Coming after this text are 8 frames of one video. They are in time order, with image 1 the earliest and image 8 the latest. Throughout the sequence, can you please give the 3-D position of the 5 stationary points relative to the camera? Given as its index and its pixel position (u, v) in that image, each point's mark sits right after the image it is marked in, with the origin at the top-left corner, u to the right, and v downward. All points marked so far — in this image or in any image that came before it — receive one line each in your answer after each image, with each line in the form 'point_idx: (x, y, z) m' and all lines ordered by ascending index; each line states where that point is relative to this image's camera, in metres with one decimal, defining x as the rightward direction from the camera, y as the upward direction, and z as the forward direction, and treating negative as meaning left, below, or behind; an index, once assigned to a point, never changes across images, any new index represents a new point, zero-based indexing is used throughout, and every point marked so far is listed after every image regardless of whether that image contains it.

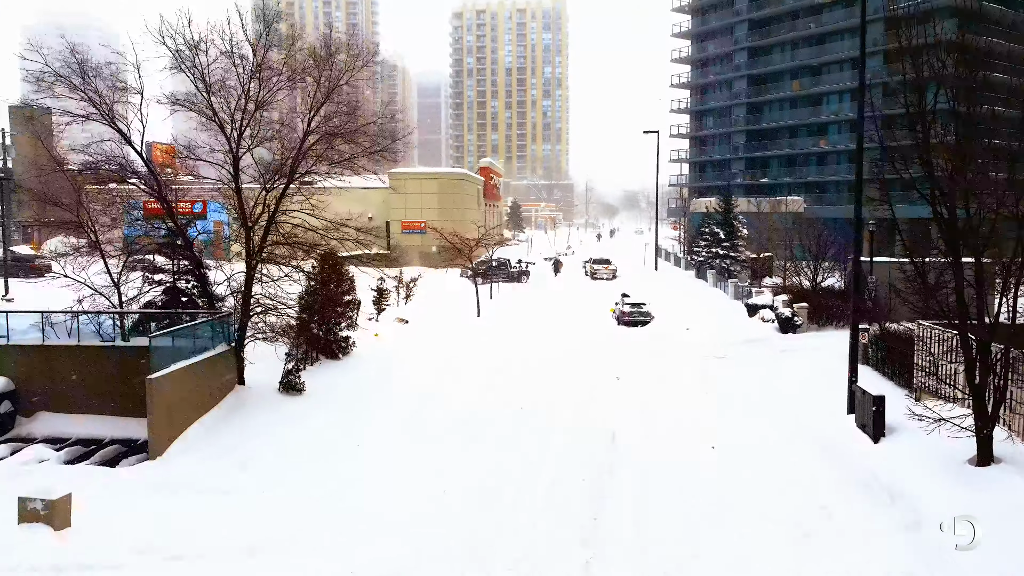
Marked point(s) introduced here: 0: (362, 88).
0: (-3.2, +4.1, +18.0) m
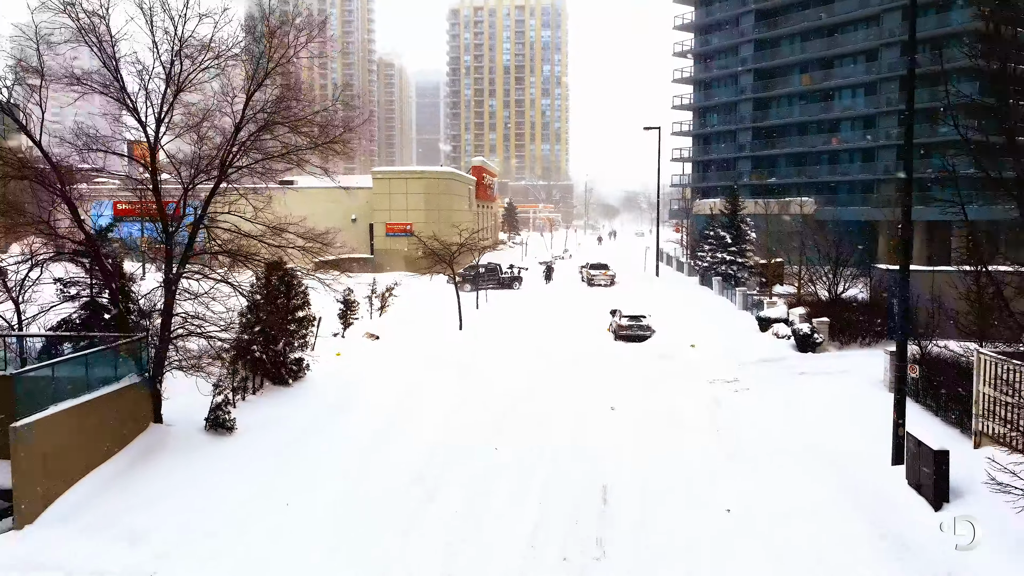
0: (-3.6, +3.9, +15.4) m
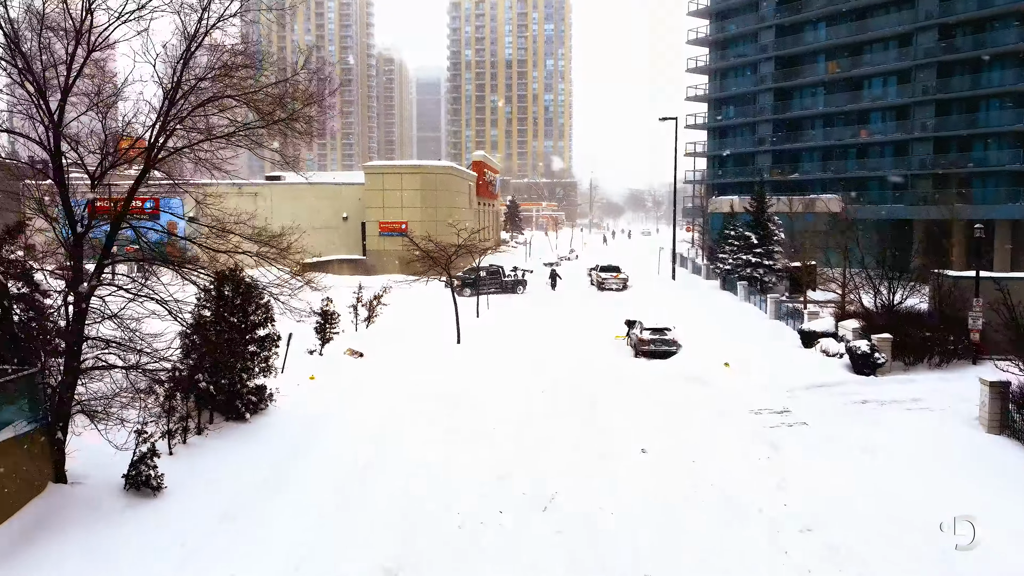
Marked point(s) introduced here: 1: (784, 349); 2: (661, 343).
0: (-3.5, +3.7, +12.5) m
1: (+6.1, -1.4, +19.6) m
2: (+3.4, -1.3, +20.0) m
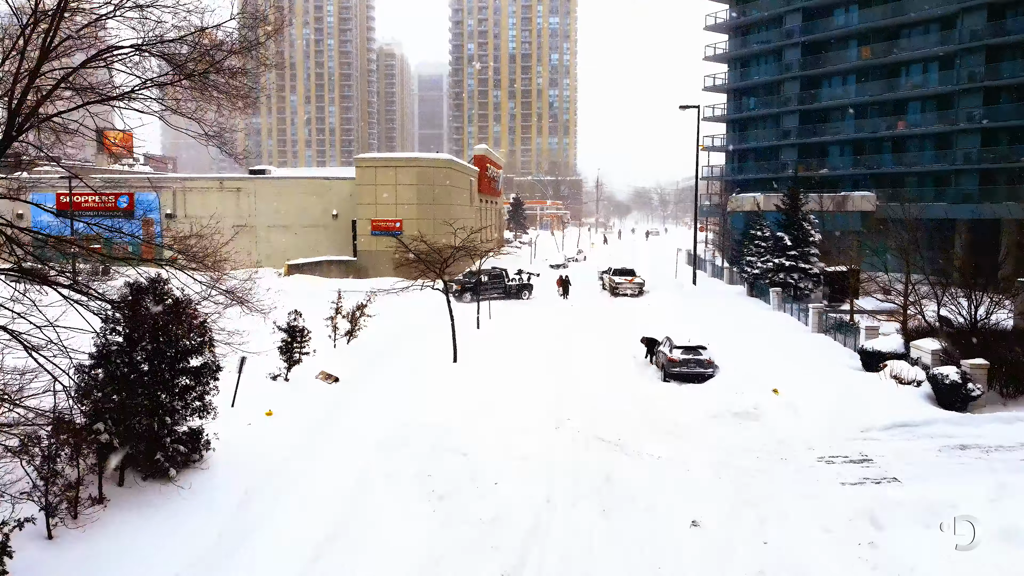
0: (-3.4, +3.5, +9.3) m
1: (+6.2, -1.6, +16.4) m
2: (+3.5, -1.5, +16.8) m
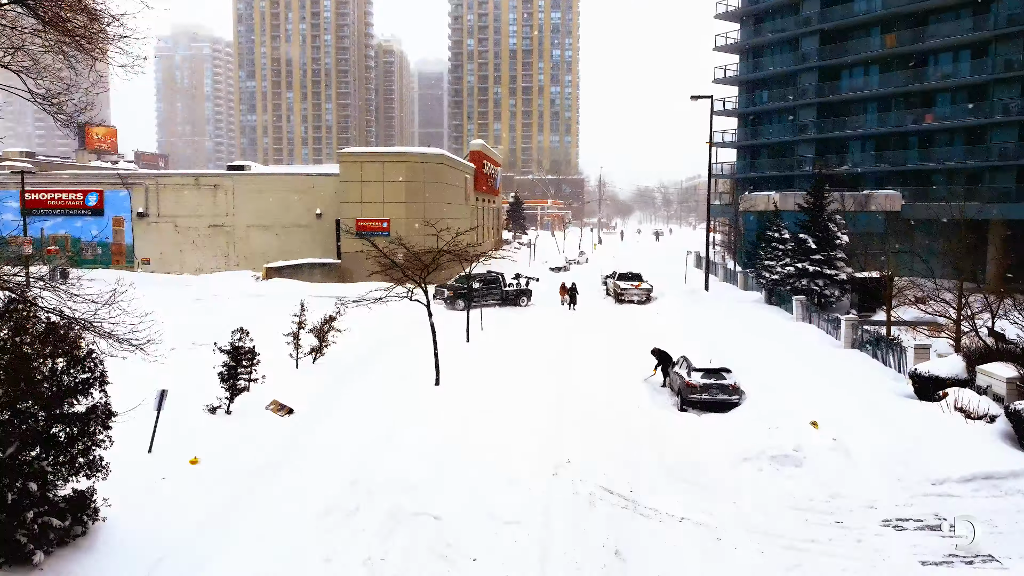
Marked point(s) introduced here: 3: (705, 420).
0: (-3.5, +3.3, +6.8) m
1: (+6.0, -1.8, +13.9) m
2: (+3.4, -1.7, +14.3) m
3: (+3.0, -2.1, +13.7) m
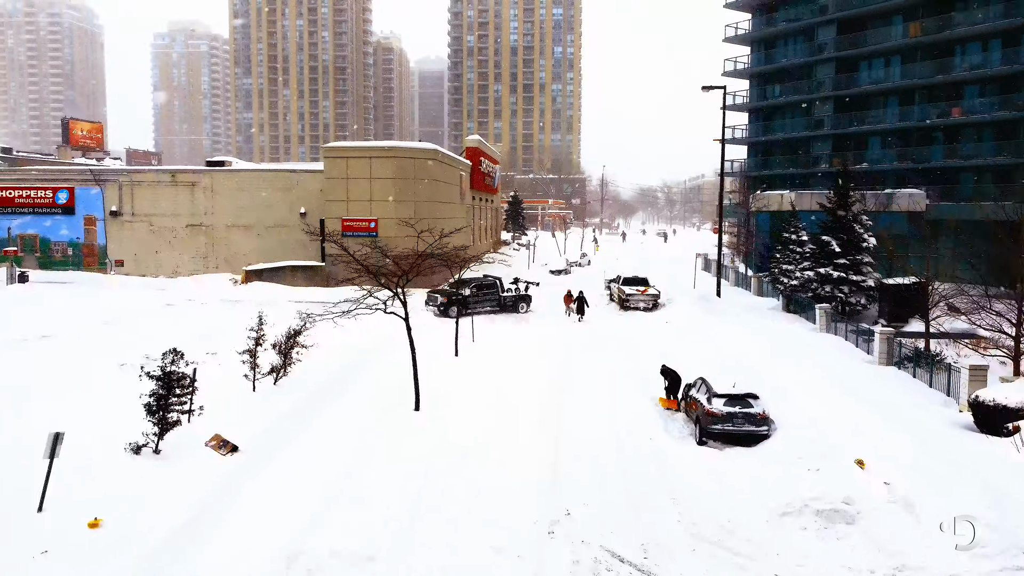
0: (-3.7, +3.1, +4.7) m
1: (+5.9, -2.0, +11.8) m
2: (+3.2, -1.9, +12.2) m
3: (+2.9, -2.2, +11.6) m
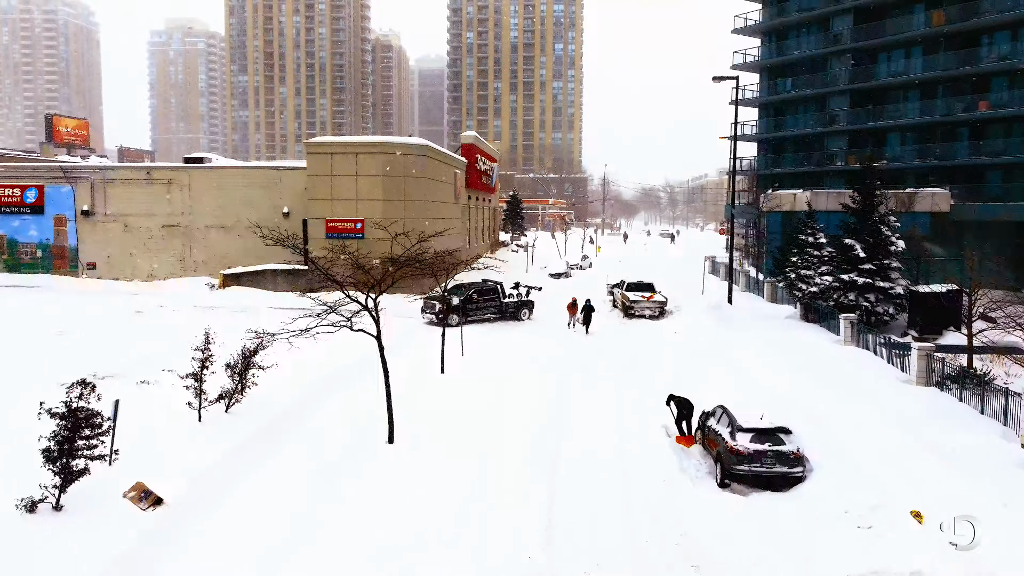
0: (-3.8, +2.9, +2.8) m
1: (+5.8, -2.2, +9.8) m
2: (+3.1, -2.1, +10.2) m
3: (+2.8, -2.4, +9.7) m
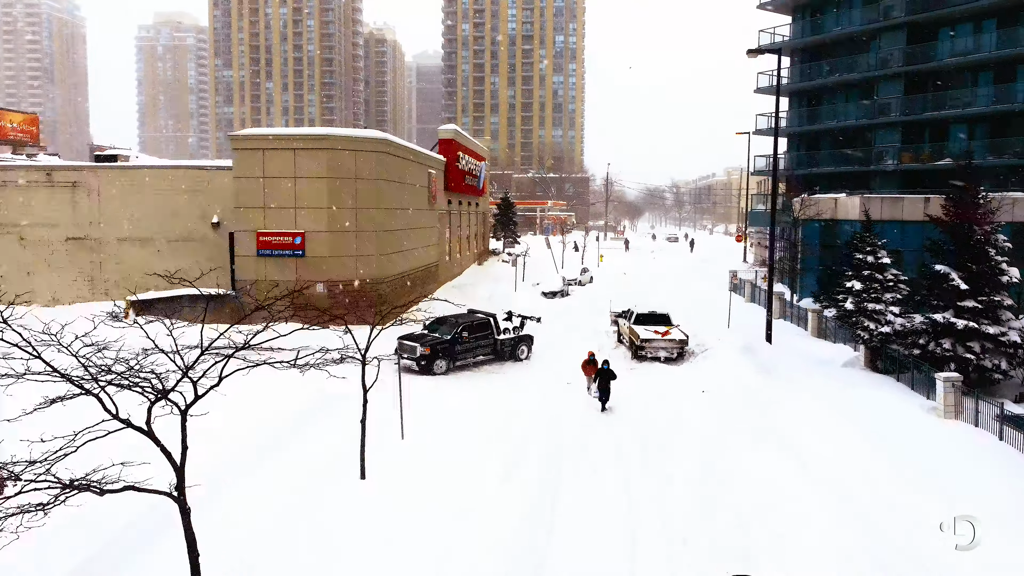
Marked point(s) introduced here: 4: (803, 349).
0: (-4.4, +2.2, -2.7) m
1: (+5.2, -3.0, +4.3) m
2: (+2.5, -2.8, +4.7) m
3: (+2.2, -3.2, +4.1) m
4: (+6.4, -1.3, +19.1) m
